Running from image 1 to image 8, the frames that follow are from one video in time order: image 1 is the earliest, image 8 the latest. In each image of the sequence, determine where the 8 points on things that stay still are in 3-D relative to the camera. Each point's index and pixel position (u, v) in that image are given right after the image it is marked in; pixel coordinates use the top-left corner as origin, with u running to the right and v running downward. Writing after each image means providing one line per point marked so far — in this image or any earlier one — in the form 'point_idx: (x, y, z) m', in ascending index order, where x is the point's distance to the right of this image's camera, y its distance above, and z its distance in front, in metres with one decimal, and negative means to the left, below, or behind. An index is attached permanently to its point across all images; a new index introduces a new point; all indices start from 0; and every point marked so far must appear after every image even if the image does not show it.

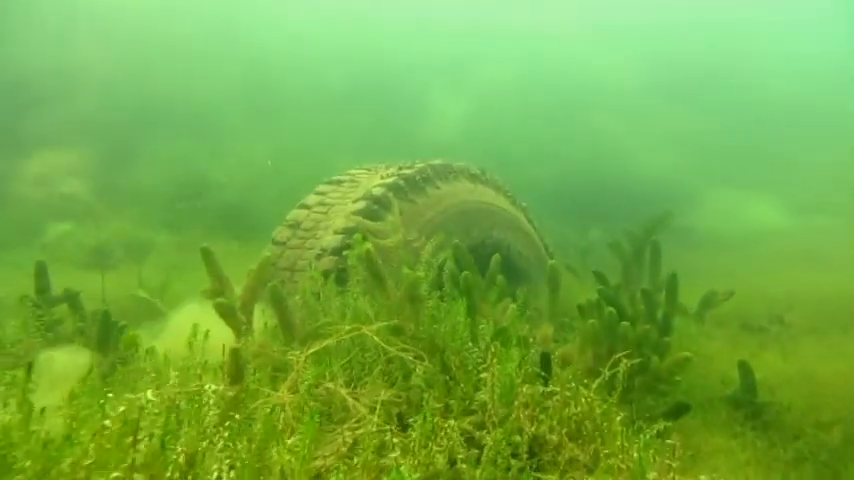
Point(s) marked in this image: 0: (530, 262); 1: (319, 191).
0: (+1.0, -0.2, +6.8) m
1: (-0.9, +0.4, +6.0) m
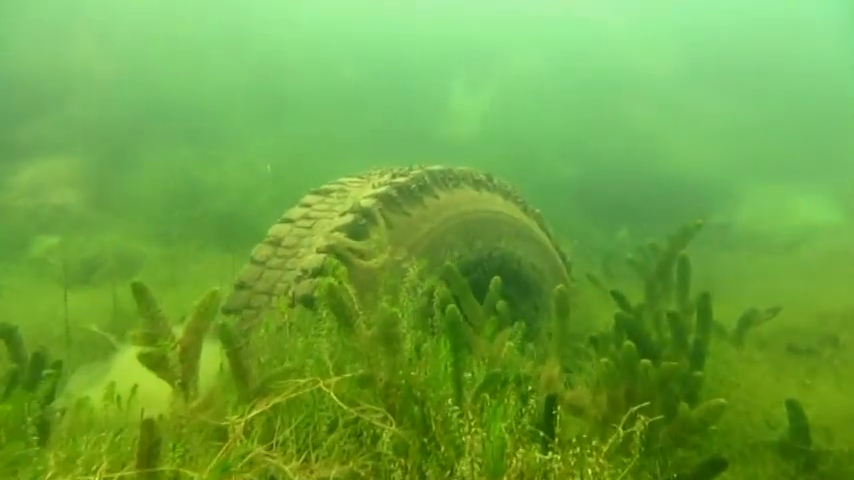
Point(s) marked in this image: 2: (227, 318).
0: (+1.0, -0.3, +6.1) m
1: (-0.9, +0.3, +5.3) m
2: (-1.3, -0.5, +4.6) m
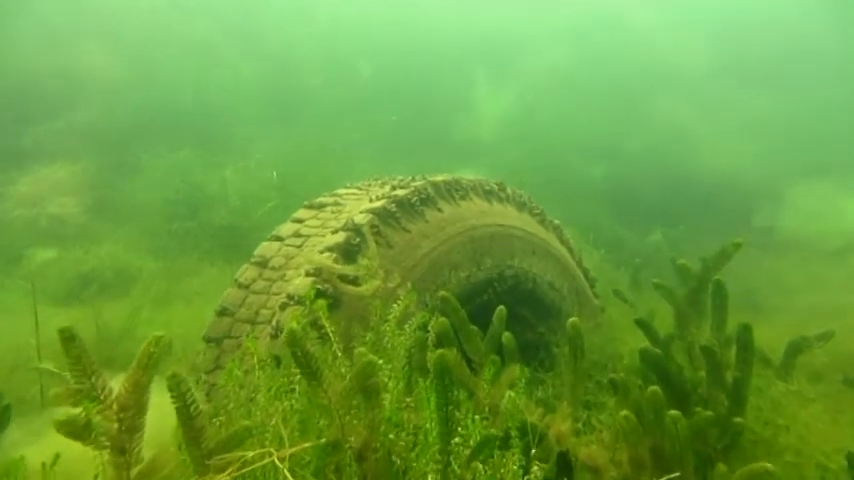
0: (+1.1, -0.4, +5.6) m
1: (-0.9, +0.2, +4.9) m
2: (-1.3, -0.6, +4.2) m
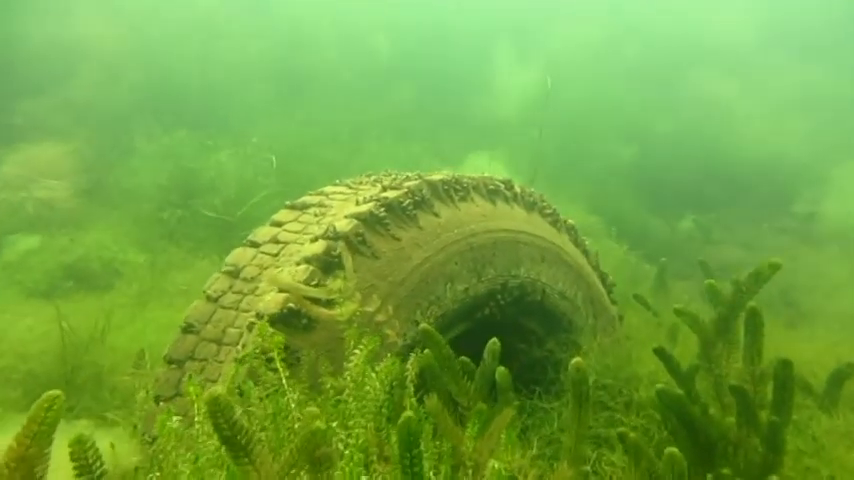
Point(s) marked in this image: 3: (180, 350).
0: (+1.0, -0.5, +5.0) m
1: (-0.9, +0.1, +4.4) m
2: (-1.4, -0.7, +3.7) m
3: (-1.3, -0.6, +3.7) m
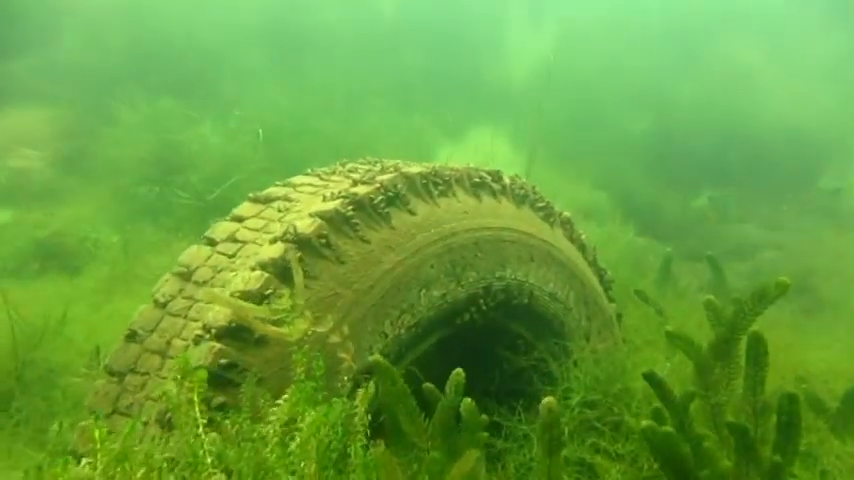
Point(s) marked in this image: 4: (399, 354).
0: (+0.9, -0.4, +4.6) m
1: (-1.1, +0.1, +4.0) m
2: (-1.5, -0.7, +3.4) m
3: (-1.5, -0.6, +3.4) m
4: (-0.1, -0.6, +3.7) m
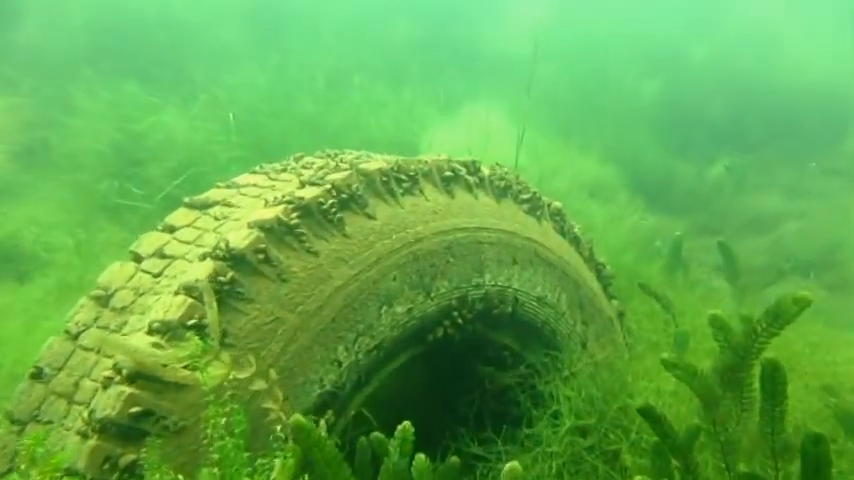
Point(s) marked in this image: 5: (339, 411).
0: (+0.7, -0.4, +4.1) m
1: (-1.3, +0.1, +3.4) m
2: (-1.7, -0.8, +2.9) m
3: (-1.6, -0.7, +2.9) m
4: (-0.3, -0.6, +3.2) m
5: (-0.4, -0.8, +3.1) m
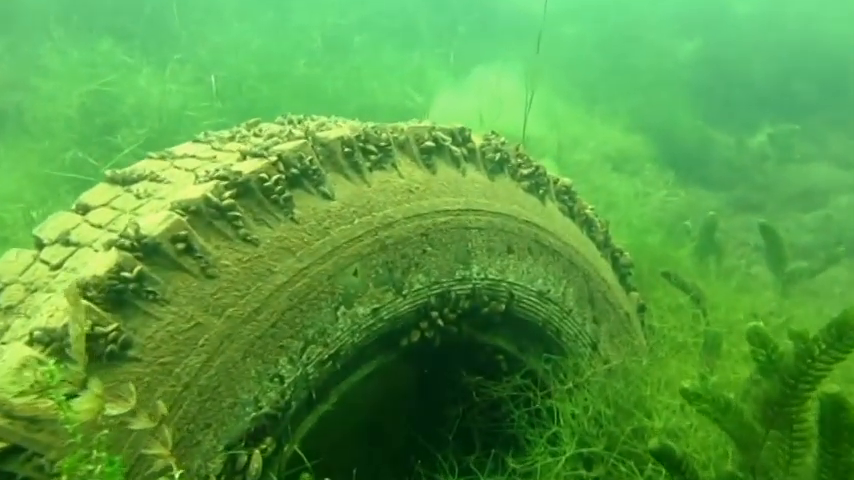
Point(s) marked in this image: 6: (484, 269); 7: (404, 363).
0: (+0.7, -0.3, +3.4) m
1: (-1.4, +0.1, +2.9) m
2: (-1.8, -0.7, +2.4) m
3: (-1.8, -0.6, +2.4) m
4: (-0.4, -0.6, +2.6) m
5: (-0.5, -0.7, +2.6) m
6: (+0.3, -0.1, +3.1) m
7: (-0.1, -0.5, +2.9) m
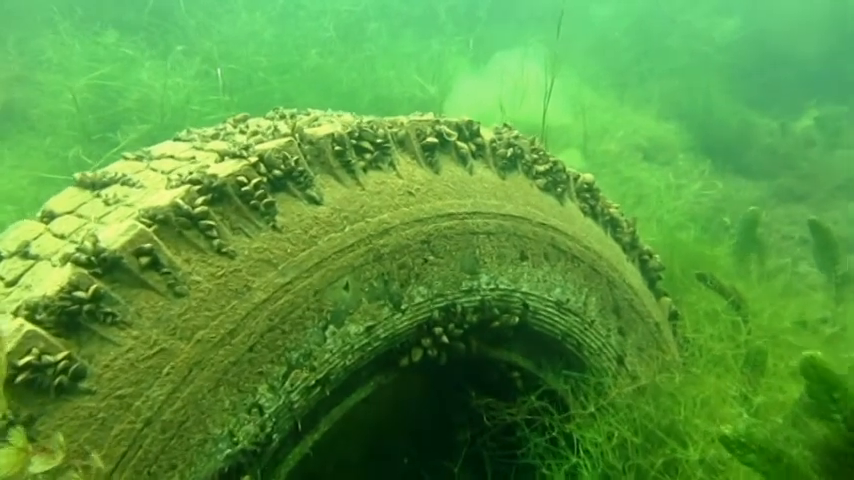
0: (+0.7, -0.4, +3.1) m
1: (-1.4, +0.1, +2.6) m
2: (-1.8, -0.8, +2.1) m
3: (-1.8, -0.7, +2.1) m
4: (-0.4, -0.6, +2.3) m
5: (-0.5, -0.7, +2.3) m
6: (+0.3, -0.2, +2.8) m
7: (-0.1, -0.5, +2.6) m
